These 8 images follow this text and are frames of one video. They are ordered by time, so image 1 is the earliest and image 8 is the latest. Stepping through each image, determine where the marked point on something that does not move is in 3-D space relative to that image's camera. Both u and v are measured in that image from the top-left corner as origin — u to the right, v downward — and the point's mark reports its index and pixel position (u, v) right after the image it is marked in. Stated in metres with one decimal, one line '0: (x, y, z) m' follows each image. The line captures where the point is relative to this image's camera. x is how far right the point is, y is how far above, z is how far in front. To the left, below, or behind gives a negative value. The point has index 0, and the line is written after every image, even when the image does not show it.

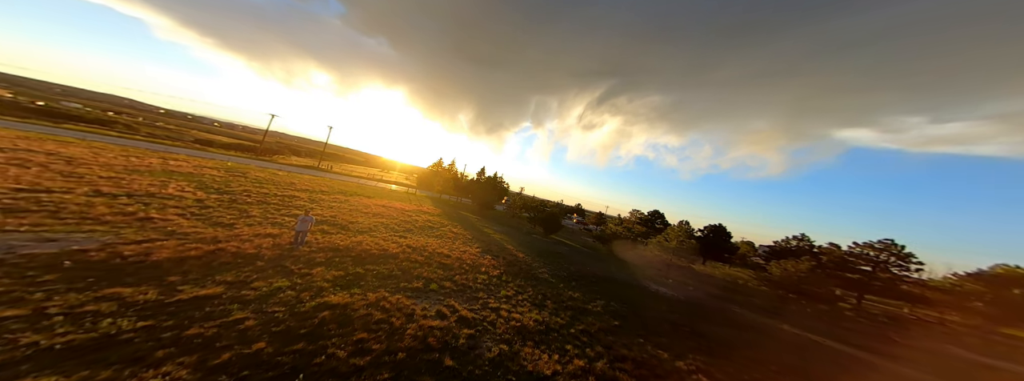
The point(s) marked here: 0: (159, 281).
0: (-12.0, -3.3, +8.2) m
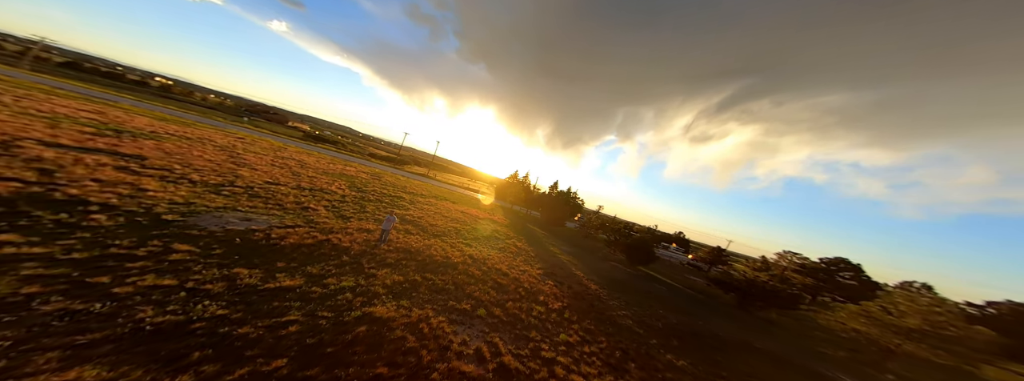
0: (-10.1, -3.3, +10.1) m
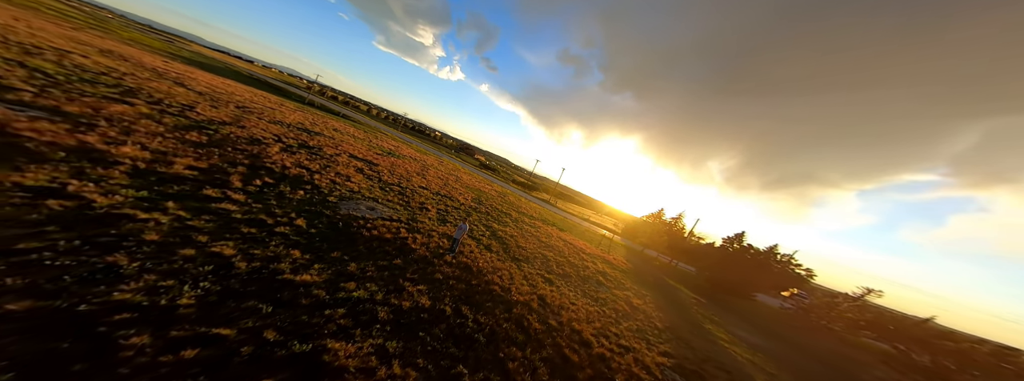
0: (-7.8, -2.8, +10.4) m
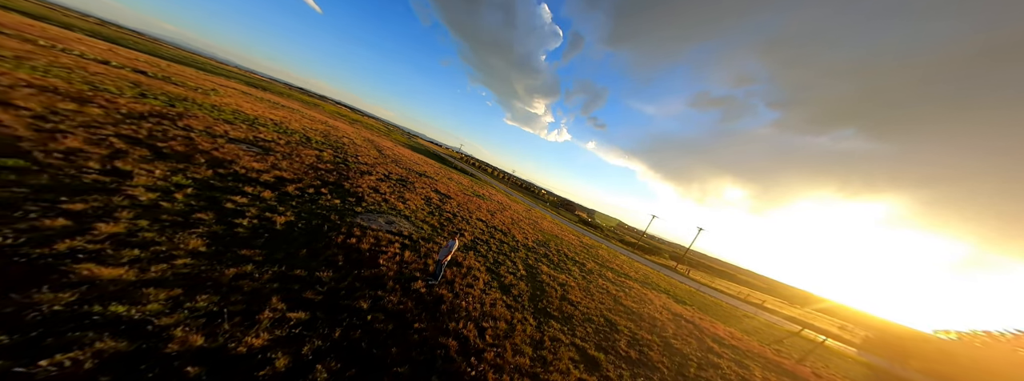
0: (-9.0, -2.0, +8.1) m
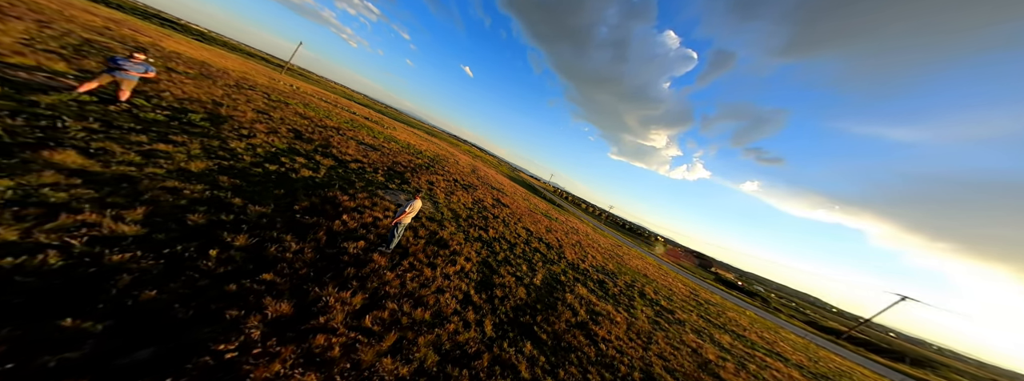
0: (-10.2, +0.5, +8.6) m
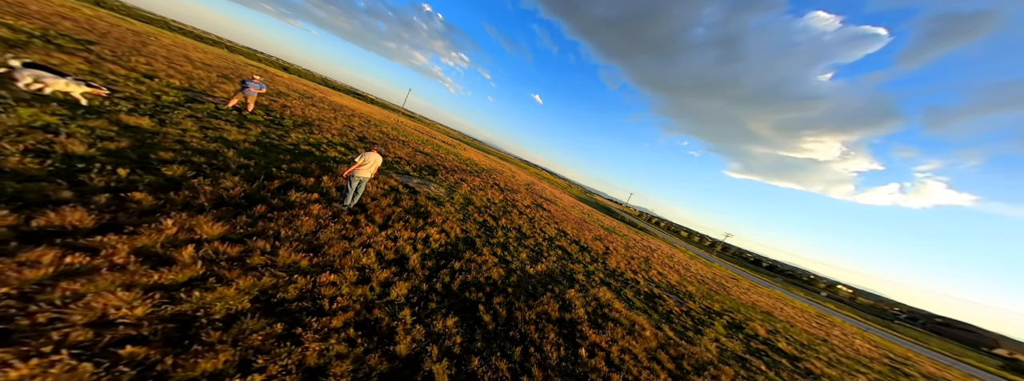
0: (-10.8, +2.0, +10.0) m
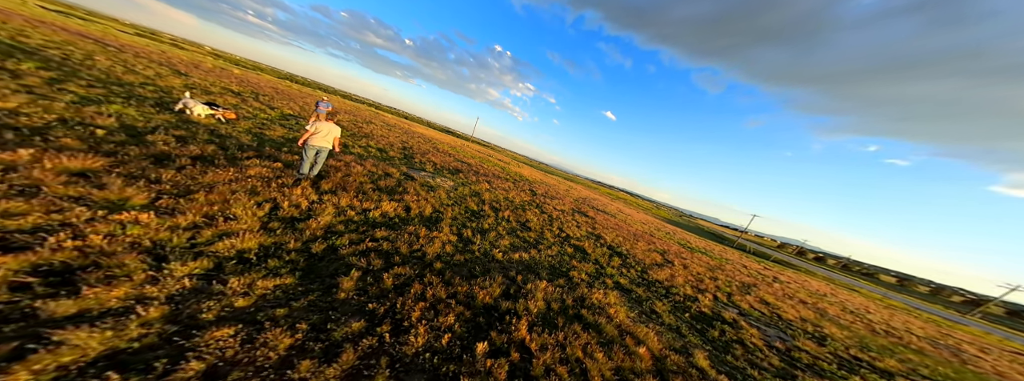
0: (-11.3, +2.5, +11.7) m
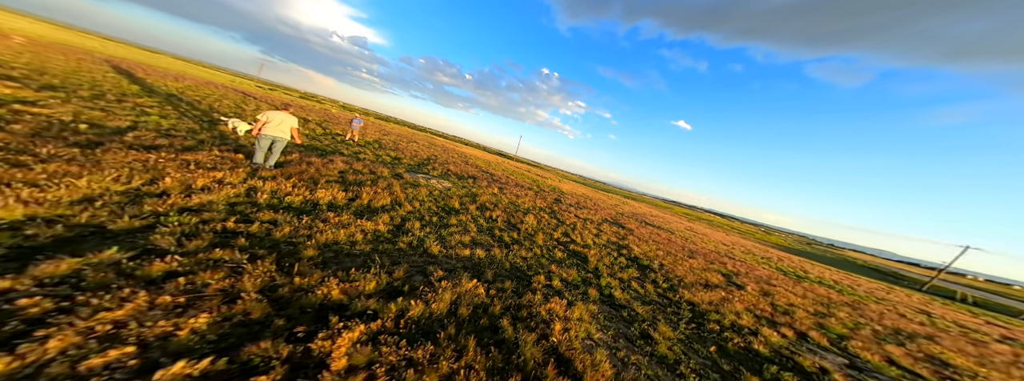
0: (-11.7, +2.4, +12.6) m
